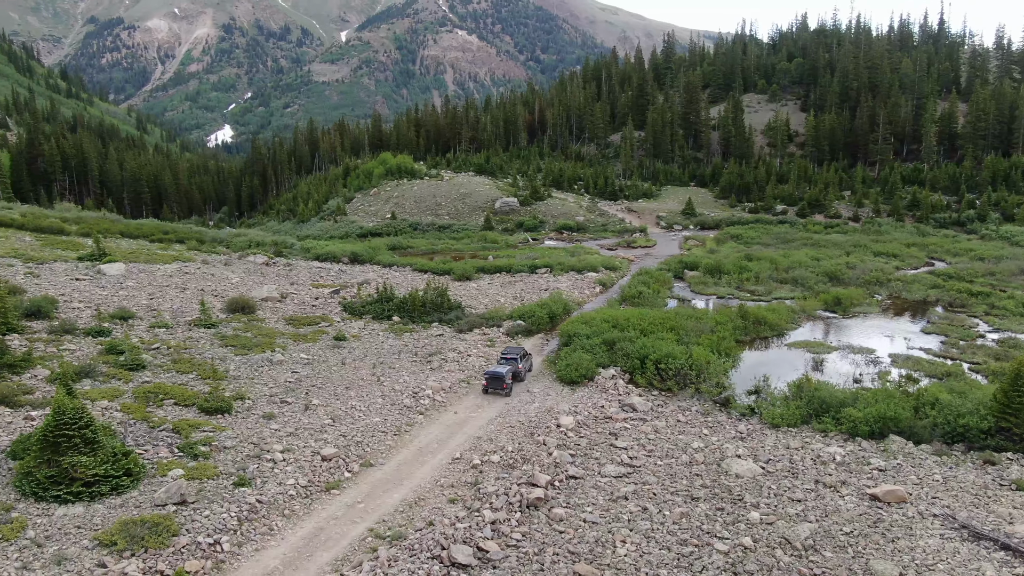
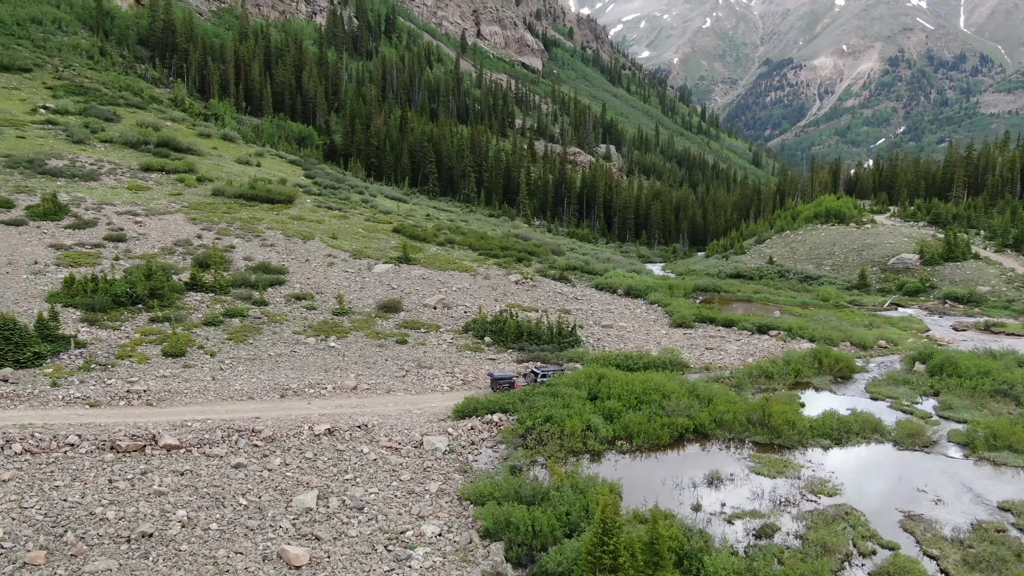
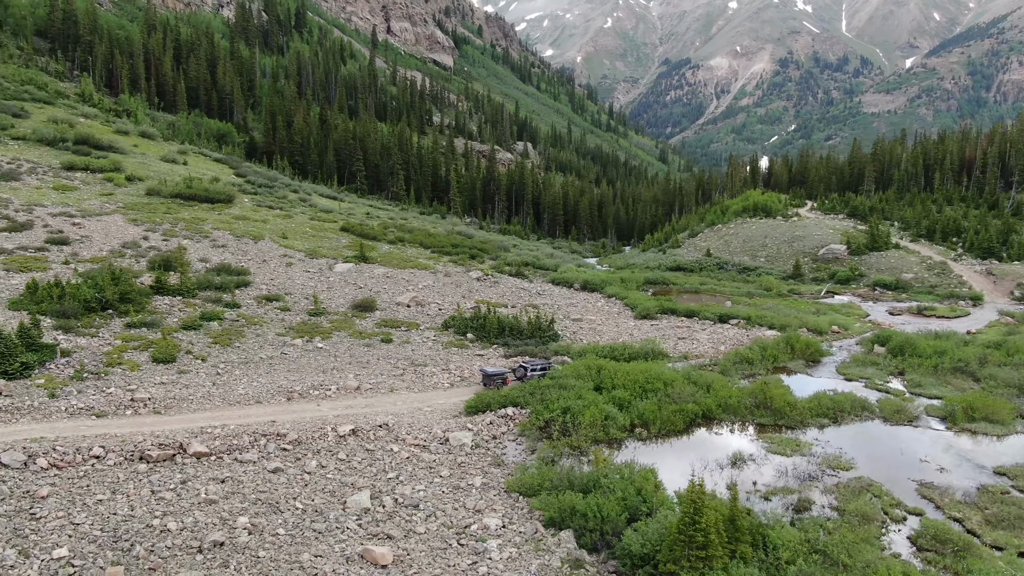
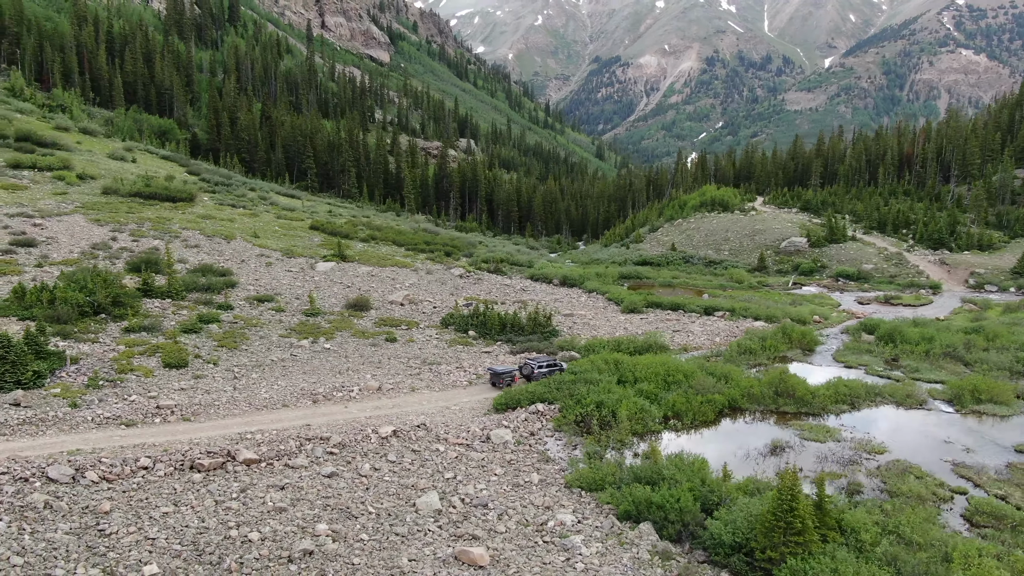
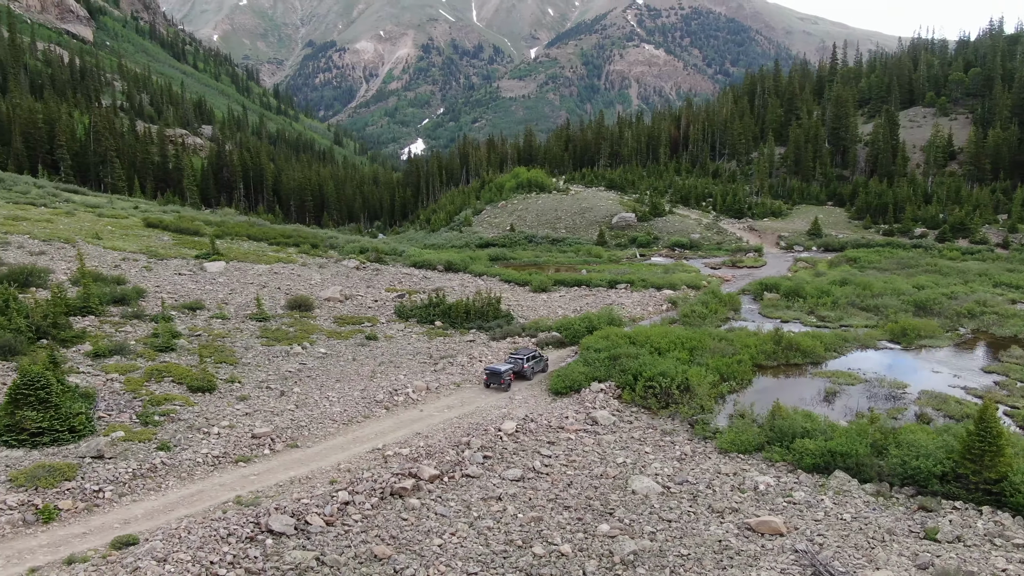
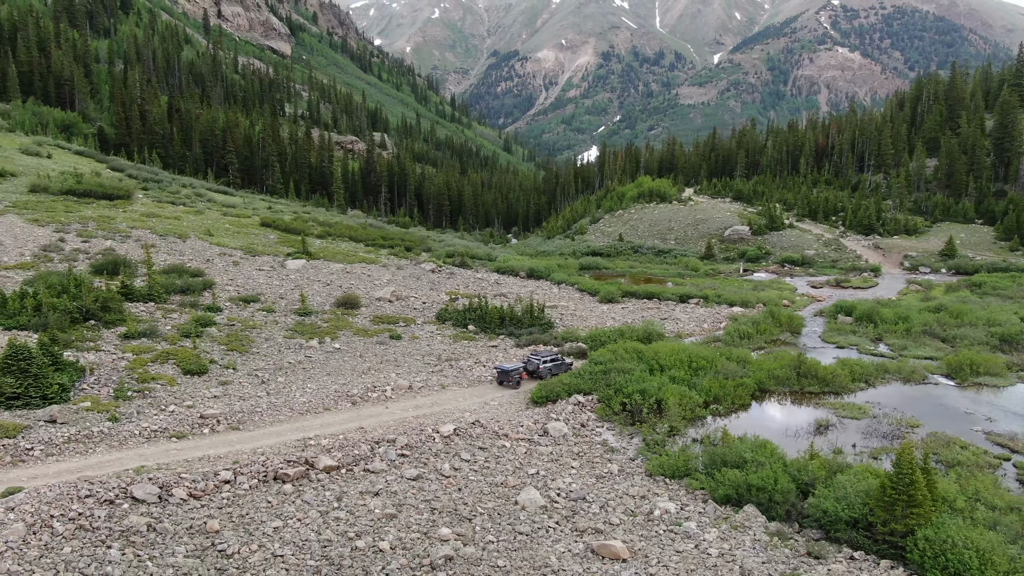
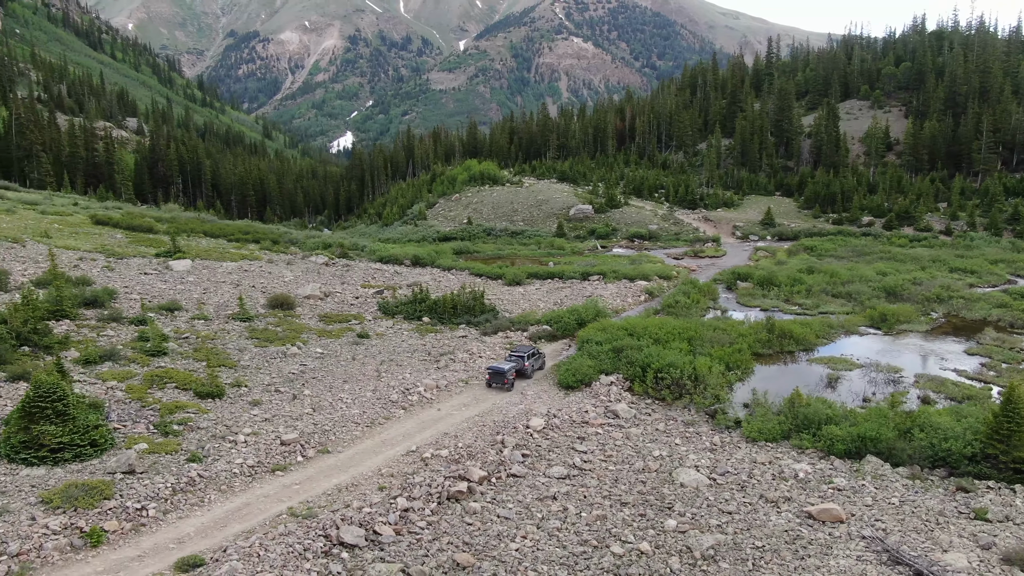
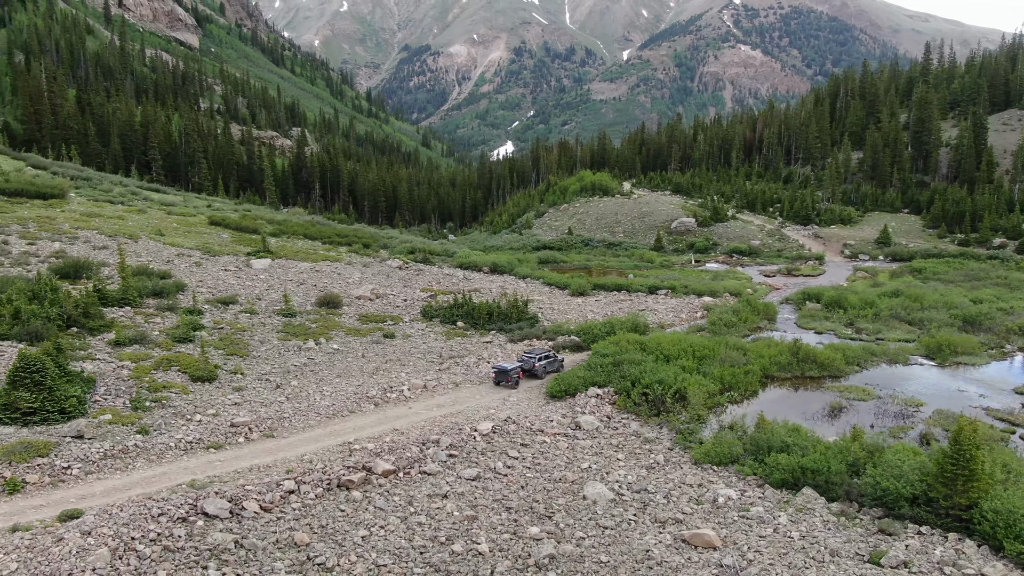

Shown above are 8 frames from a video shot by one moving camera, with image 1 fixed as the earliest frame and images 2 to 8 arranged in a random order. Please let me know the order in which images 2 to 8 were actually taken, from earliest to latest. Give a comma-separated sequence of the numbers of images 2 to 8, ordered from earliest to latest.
7, 5, 8, 6, 4, 3, 2
